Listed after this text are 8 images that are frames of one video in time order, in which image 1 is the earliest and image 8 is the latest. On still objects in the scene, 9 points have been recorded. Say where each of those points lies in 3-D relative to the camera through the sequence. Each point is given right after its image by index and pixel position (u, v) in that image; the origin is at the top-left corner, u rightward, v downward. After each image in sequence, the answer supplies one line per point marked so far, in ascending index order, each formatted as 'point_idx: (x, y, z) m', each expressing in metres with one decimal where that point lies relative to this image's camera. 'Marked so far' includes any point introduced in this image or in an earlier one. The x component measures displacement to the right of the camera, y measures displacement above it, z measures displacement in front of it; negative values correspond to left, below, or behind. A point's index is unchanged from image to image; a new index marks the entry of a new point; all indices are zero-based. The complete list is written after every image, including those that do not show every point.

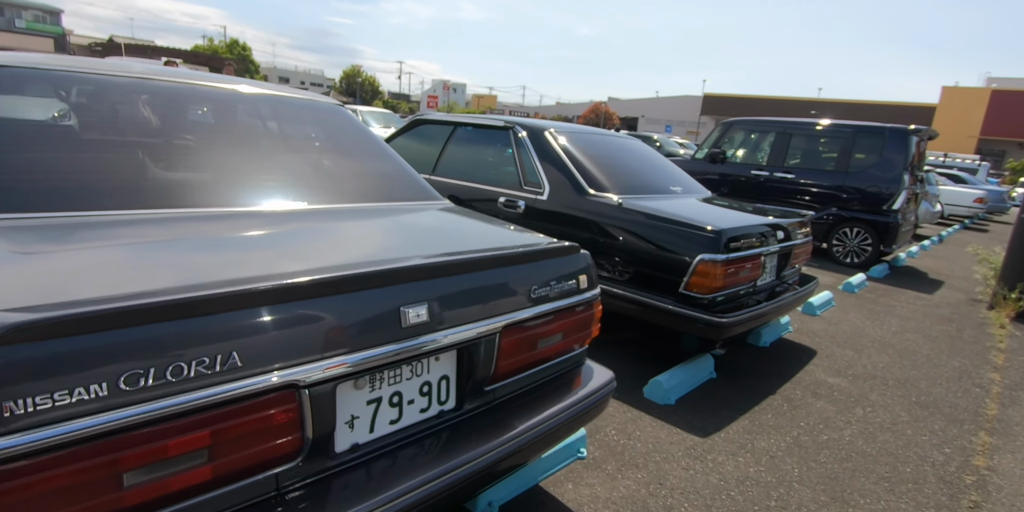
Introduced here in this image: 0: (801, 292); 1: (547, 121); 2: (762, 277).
0: (+2.3, -0.3, +4.3) m
1: (+0.3, +1.1, +4.5) m
2: (+1.7, -0.1, +3.7) m
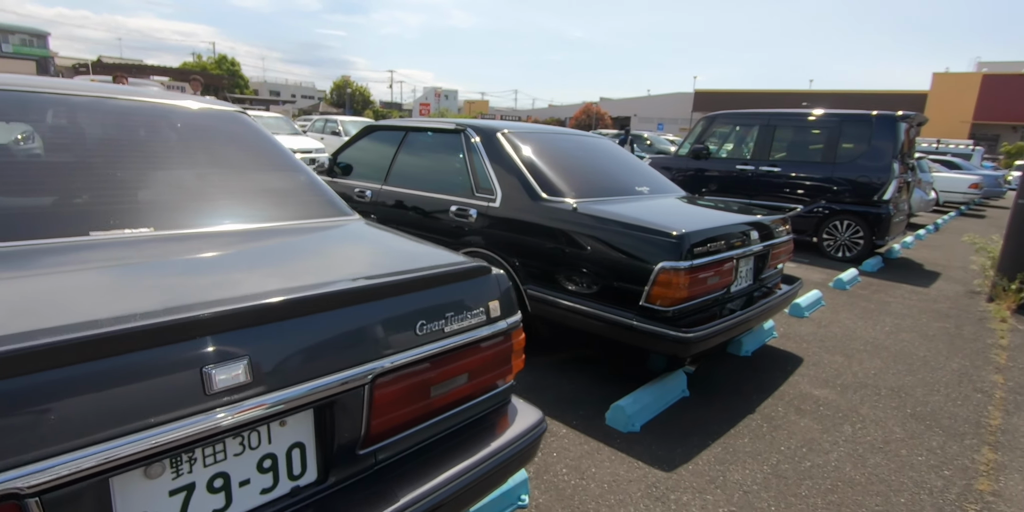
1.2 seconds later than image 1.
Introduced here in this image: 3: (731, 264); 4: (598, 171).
0: (+2.0, -0.3, +4.0) m
1: (-0.1, +1.0, +4.1) m
2: (+1.4, -0.2, +3.3) m
3: (+1.3, -0.1, +3.1) m
4: (+0.6, +0.7, +4.1) m
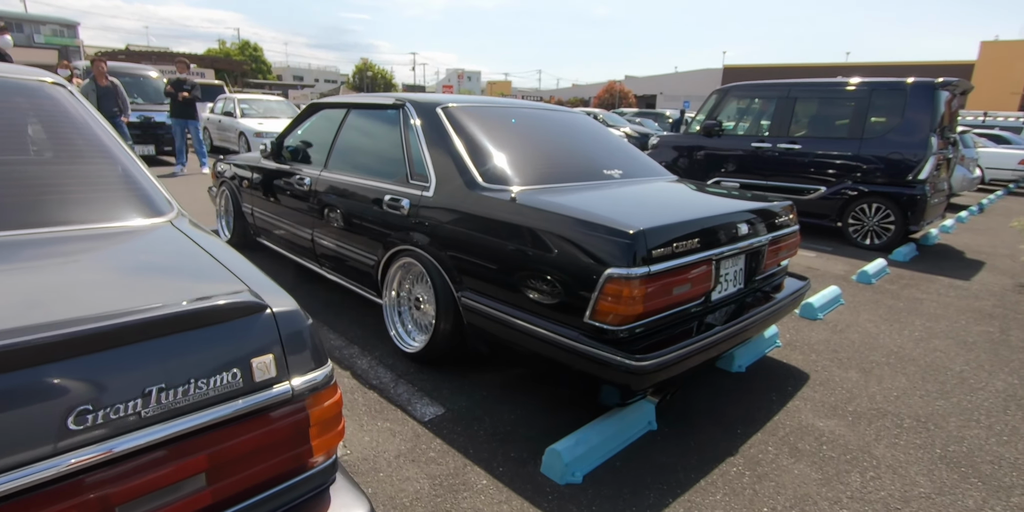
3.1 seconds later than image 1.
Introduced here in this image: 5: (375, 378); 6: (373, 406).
0: (+1.7, -0.3, +3.3) m
1: (-0.4, +1.0, +3.5) m
2: (+1.0, -0.2, +2.7) m
3: (+0.9, -0.1, +2.5) m
4: (+0.3, +0.7, +3.5) m
5: (-0.8, -0.7, +3.0) m
6: (-0.7, -0.8, +2.7) m
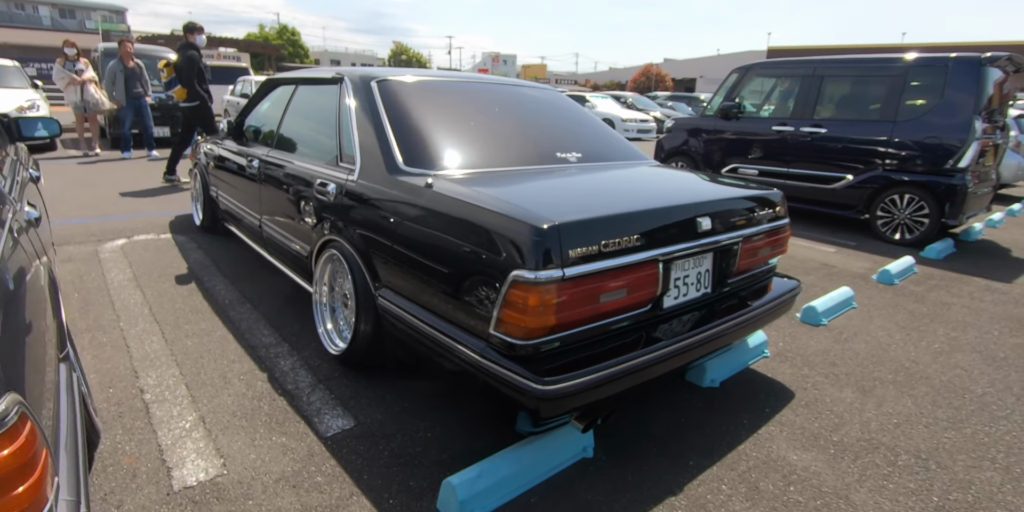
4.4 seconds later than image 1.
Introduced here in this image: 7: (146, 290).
0: (+1.4, -0.3, +2.8) m
1: (-0.7, +1.1, +3.2) m
2: (+0.7, -0.2, +2.3) m
3: (+0.5, -0.1, +2.1) m
4: (0.0, +0.7, +3.1) m
5: (-1.1, -0.6, +2.7) m
6: (-1.1, -0.7, +2.4) m
7: (-2.6, -0.2, +3.8) m
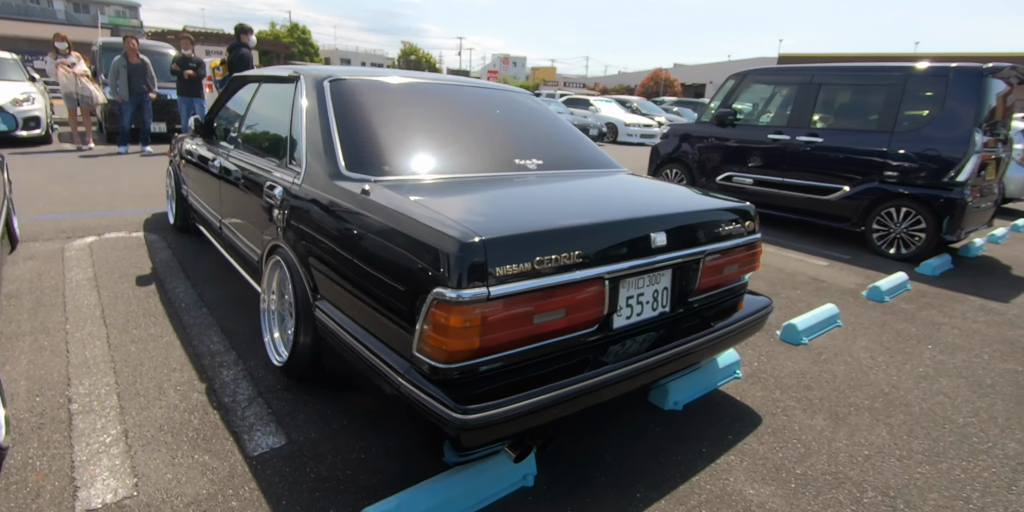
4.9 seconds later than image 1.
0: (+1.1, -0.3, +2.7) m
1: (-0.9, +1.1, +3.0) m
2: (+0.4, -0.2, +2.1) m
3: (+0.3, -0.1, +1.9) m
4: (-0.2, +0.7, +3.0) m
5: (-1.4, -0.7, +2.6) m
6: (-1.3, -0.7, +2.3) m
7: (-2.8, -0.2, +3.7) m
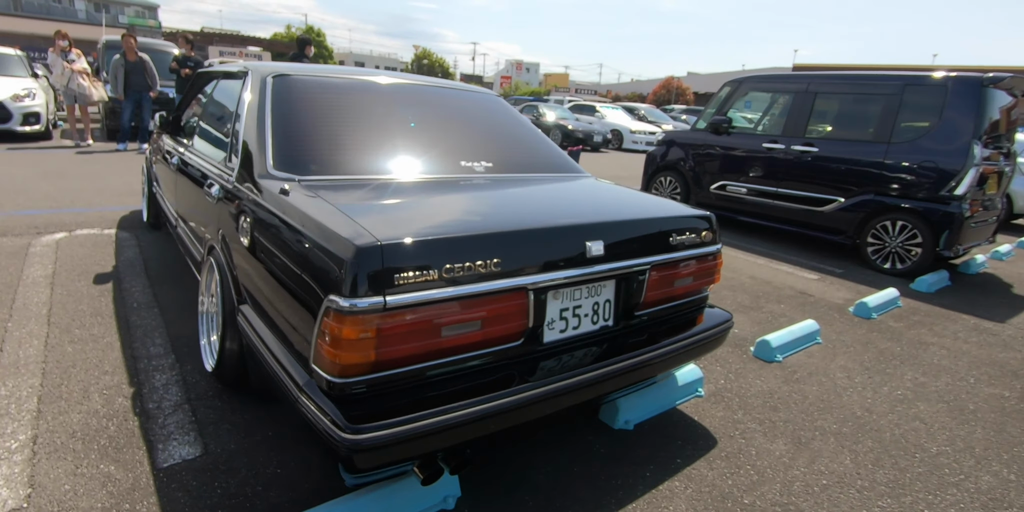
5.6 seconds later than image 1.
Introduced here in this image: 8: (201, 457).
0: (+0.9, -0.4, +2.5) m
1: (-1.1, +1.0, +2.9) m
2: (+0.1, -0.3, +2.0) m
3: (0.0, -0.1, +1.8) m
4: (-0.4, +0.6, +2.8) m
5: (-1.6, -0.7, +2.5) m
6: (-1.6, -0.7, +2.2) m
7: (-3.1, -0.2, +3.6) m
8: (-1.2, -0.8, +2.1) m
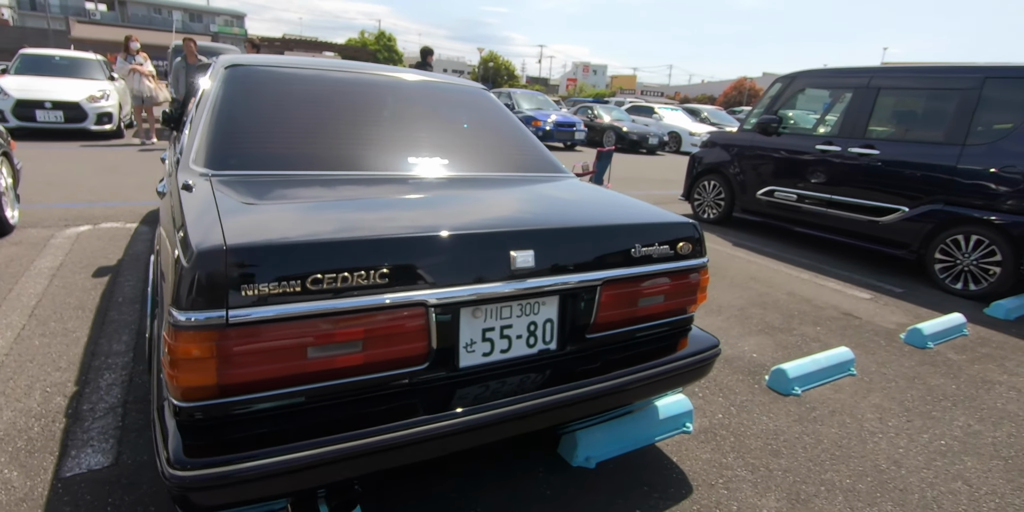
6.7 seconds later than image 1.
0: (+0.6, -0.5, +2.1) m
1: (-1.2, +1.0, +2.8) m
2: (-0.1, -0.3, +1.7) m
3: (-0.3, -0.2, +1.5) m
4: (-0.6, +0.6, +2.6) m
5: (-1.9, -0.6, +2.4) m
6: (-1.9, -0.7, +2.1) m
7: (-3.1, -0.2, +3.7) m
8: (-1.5, -0.8, +2.0) m
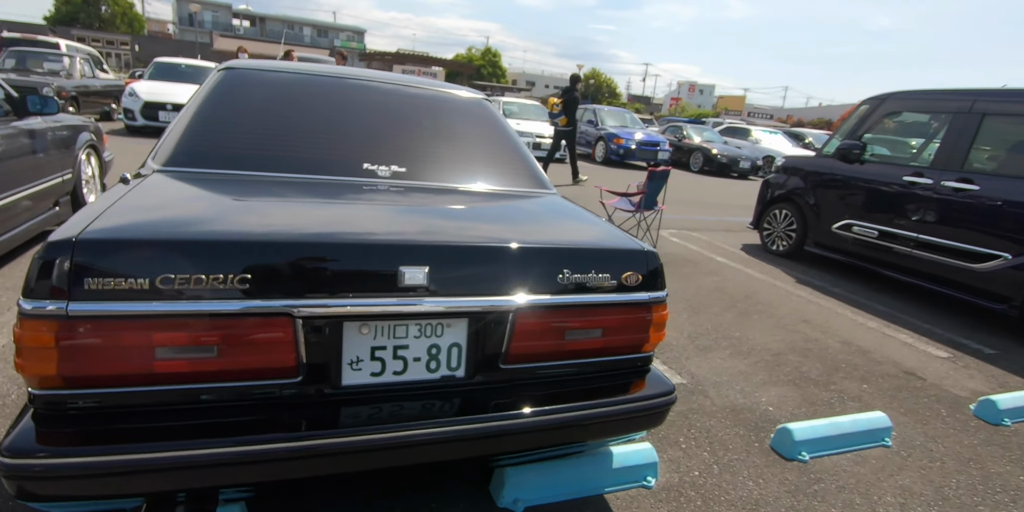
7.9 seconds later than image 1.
0: (+0.4, -0.6, +1.9) m
1: (-1.3, +1.0, +2.9) m
2: (-0.5, -0.3, +1.6) m
3: (-0.6, -0.2, +1.5) m
4: (-0.7, +0.6, +2.6) m
5: (-2.1, -0.6, +2.5) m
6: (-2.1, -0.6, +2.3) m
7: (-3.1, 0.0, +4.1) m
8: (-1.8, -0.7, +2.1) m
